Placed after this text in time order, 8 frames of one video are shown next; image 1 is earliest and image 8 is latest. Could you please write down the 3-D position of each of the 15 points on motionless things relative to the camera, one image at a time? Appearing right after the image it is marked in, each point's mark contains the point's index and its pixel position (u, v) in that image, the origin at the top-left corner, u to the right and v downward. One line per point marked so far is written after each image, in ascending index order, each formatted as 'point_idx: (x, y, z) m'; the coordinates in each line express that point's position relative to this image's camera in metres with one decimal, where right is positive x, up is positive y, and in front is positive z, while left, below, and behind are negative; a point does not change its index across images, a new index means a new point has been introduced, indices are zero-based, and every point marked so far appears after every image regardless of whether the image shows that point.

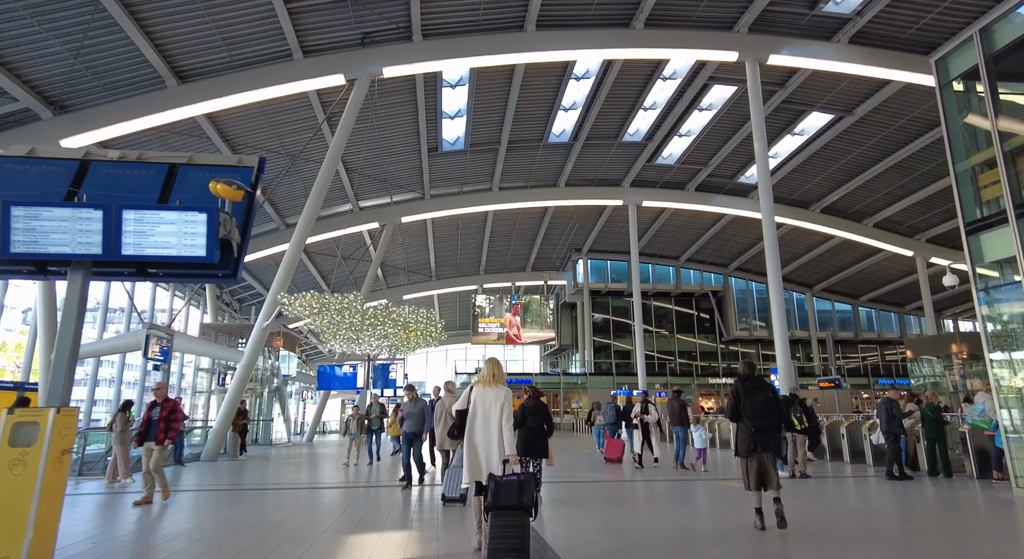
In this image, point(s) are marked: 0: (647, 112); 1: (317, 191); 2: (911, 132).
0: (+4.6, +5.7, +19.4) m
1: (-4.6, +2.2, +13.4) m
2: (+13.3, +4.9, +19.0) m
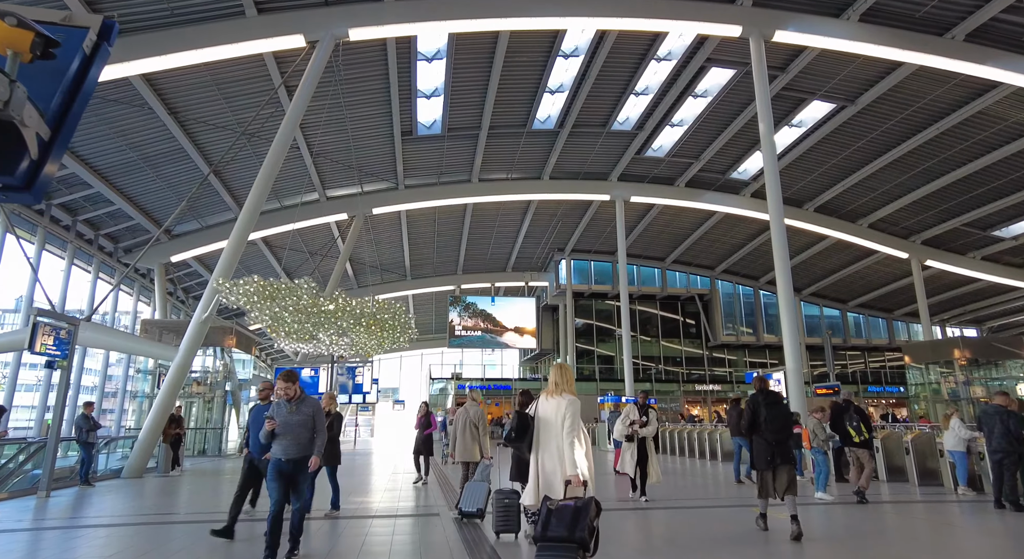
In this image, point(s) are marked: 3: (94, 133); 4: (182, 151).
0: (+4.0, +5.8, +18.1) m
1: (-5.0, +2.4, +11.7) m
2: (+12.7, +4.9, +18.0) m
3: (-10.1, +3.5, +13.7) m
4: (-8.9, +3.5, +15.4) m
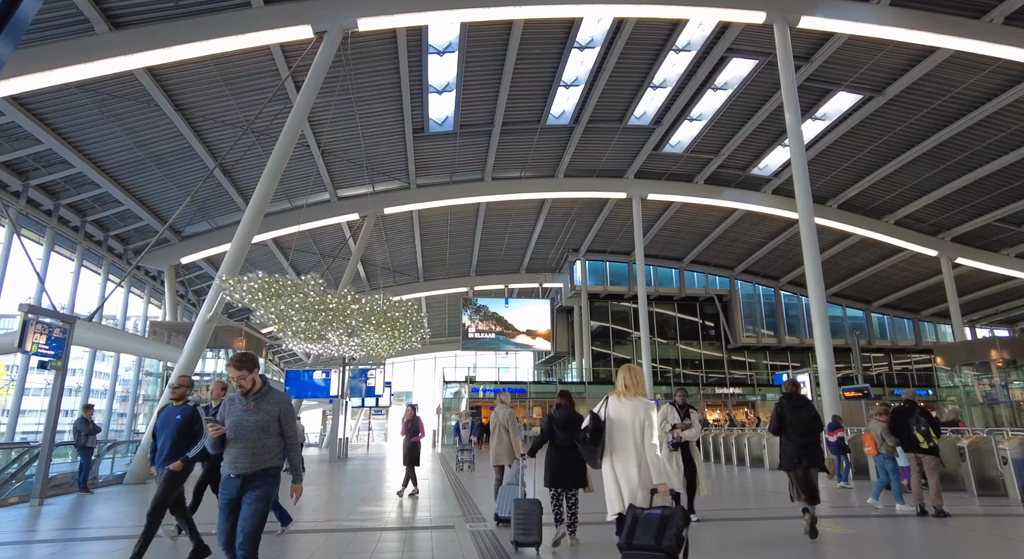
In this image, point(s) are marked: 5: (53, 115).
0: (+4.4, +5.8, +17.6) m
1: (-4.7, +2.4, +11.3) m
2: (+13.1, +4.9, +17.2) m
3: (-9.7, +3.5, +13.4) m
4: (-8.6, +3.5, +15.1) m
5: (-10.1, +3.6, +12.5) m
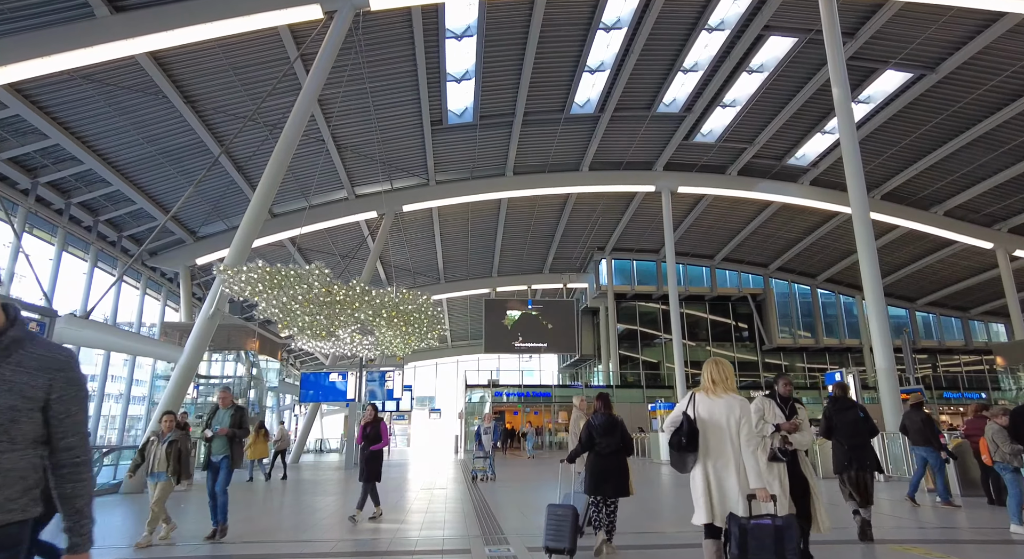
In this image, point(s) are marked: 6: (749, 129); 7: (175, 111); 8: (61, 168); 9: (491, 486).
0: (+5.1, +5.9, +16.6) m
1: (-4.3, +2.5, +10.6) m
2: (+13.8, +5.2, +15.9) m
3: (-9.2, +3.5, +13.0) m
4: (-8.0, +3.5, +14.6) m
5: (-9.6, +3.6, +12.0) m
6: (+7.9, +5.0, +18.9) m
7: (-7.8, +3.9, +13.2) m
8: (-10.8, +2.7, +13.7) m
9: (-0.4, -4.2, +11.7) m
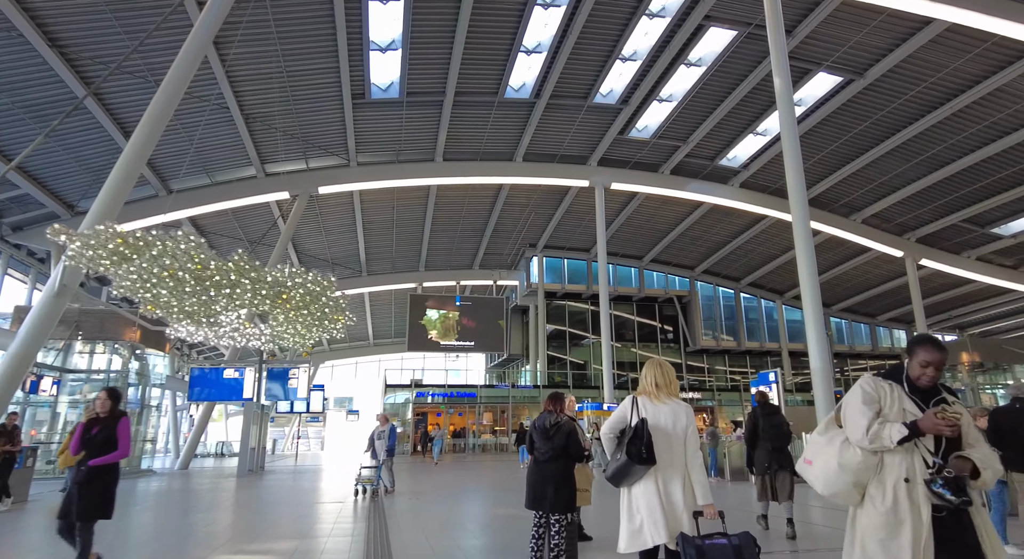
0: (+3.2, +6.0, +16.0) m
1: (-5.5, +2.9, +9.0) m
2: (+11.8, +5.0, +16.4) m
3: (-10.6, +4.1, +10.7) m
4: (-9.6, +4.0, +12.5) m
5: (-10.9, +4.2, +9.7) m
6: (+5.6, +5.0, +18.7) m
7: (-9.3, +4.4, +11.1) m
8: (-12.3, +3.3, +11.2) m
9: (-2.0, -4.0, +10.5) m
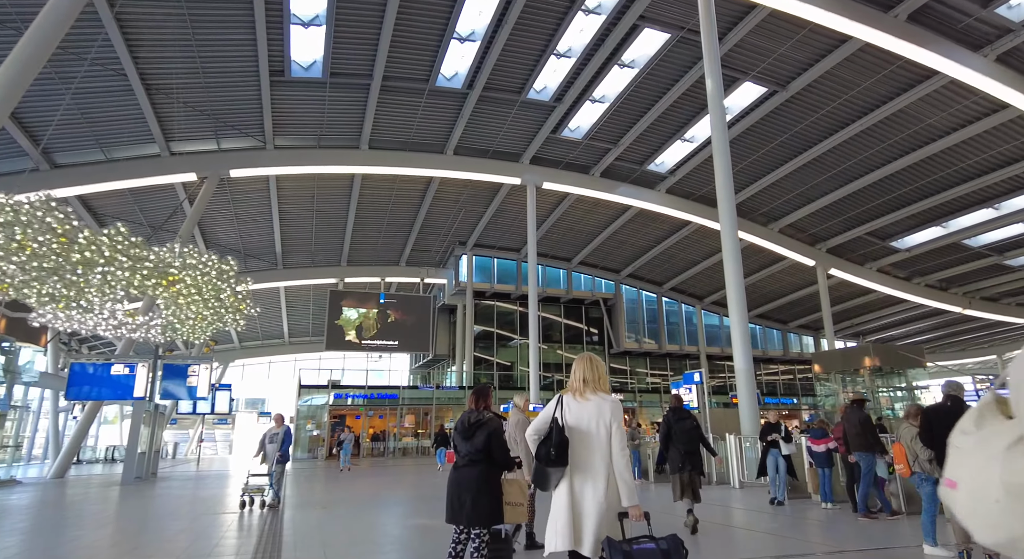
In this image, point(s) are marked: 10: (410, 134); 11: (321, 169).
0: (+1.3, +6.1, +15.8) m
1: (-6.5, +3.2, +7.7) m
2: (+9.9, +4.8, +17.2) m
3: (-11.8, +4.5, +8.8) m
4: (-11.0, +4.4, +10.7) m
5: (-11.9, +4.6, +7.8) m
6: (+3.4, +5.0, +18.7) m
7: (-10.5, +4.8, +9.4) m
8: (-13.6, +3.7, +9.1) m
9: (-3.4, -3.8, +9.6) m
10: (-3.3, +4.7, +18.3) m
11: (-6.0, +3.5, +18.1) m
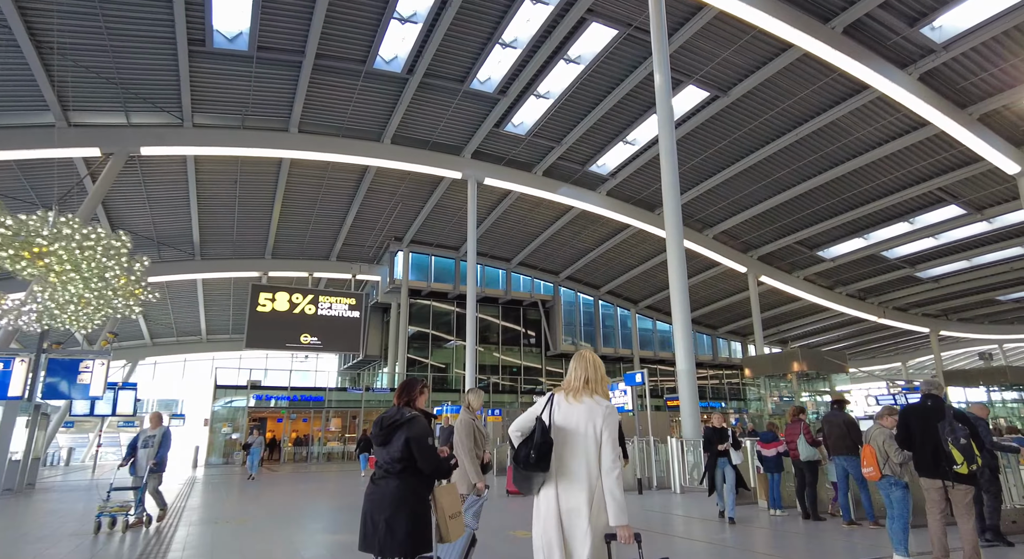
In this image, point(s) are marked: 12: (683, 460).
0: (-0.2, +6.1, +15.3) m
1: (-7.1, +3.5, +6.4) m
2: (+8.1, +4.6, +17.6) m
3: (-12.5, +4.9, +6.9) m
4: (-11.9, +4.8, +8.9) m
5: (-12.5, +5.1, +5.9) m
6: (+1.6, +5.0, +18.4) m
7: (-11.3, +5.2, +7.6) m
8: (-14.3, +4.2, +7.0) m
9: (-4.5, -3.6, +8.5) m
10: (-5.0, +4.9, +17.3) m
11: (-7.8, +3.8, +16.8) m
12: (+3.0, -3.2, +10.2) m
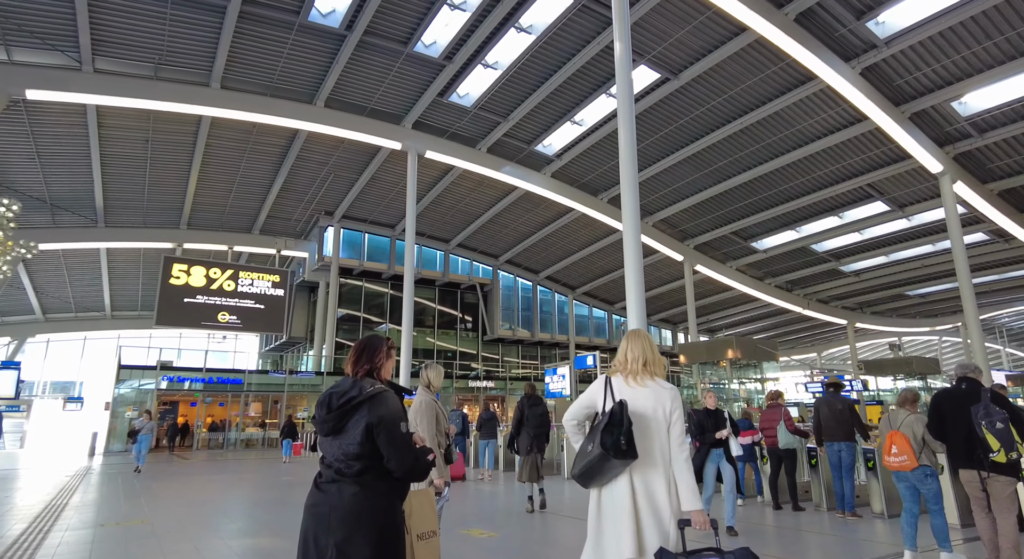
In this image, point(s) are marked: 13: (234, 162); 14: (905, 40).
0: (-1.5, +6.7, +14.3) m
1: (-7.4, +4.1, +4.7) m
2: (+6.5, +5.0, +17.6) m
3: (-12.7, +5.7, +4.5) m
4: (-12.4, +5.5, +6.6) m
5: (-12.6, +5.8, +3.5) m
6: (-0.1, +5.6, +17.7) m
7: (-11.6, +5.9, +5.4) m
8: (-14.6, +5.0, +4.4) m
9: (-5.2, -3.0, +7.3) m
10: (-6.6, +5.6, +15.8) m
11: (-9.3, +4.6, +14.9) m
12: (+2.0, -2.9, +9.8) m
13: (-9.3, +4.0, +19.2) m
14: (+9.6, +5.9, +13.9) m
